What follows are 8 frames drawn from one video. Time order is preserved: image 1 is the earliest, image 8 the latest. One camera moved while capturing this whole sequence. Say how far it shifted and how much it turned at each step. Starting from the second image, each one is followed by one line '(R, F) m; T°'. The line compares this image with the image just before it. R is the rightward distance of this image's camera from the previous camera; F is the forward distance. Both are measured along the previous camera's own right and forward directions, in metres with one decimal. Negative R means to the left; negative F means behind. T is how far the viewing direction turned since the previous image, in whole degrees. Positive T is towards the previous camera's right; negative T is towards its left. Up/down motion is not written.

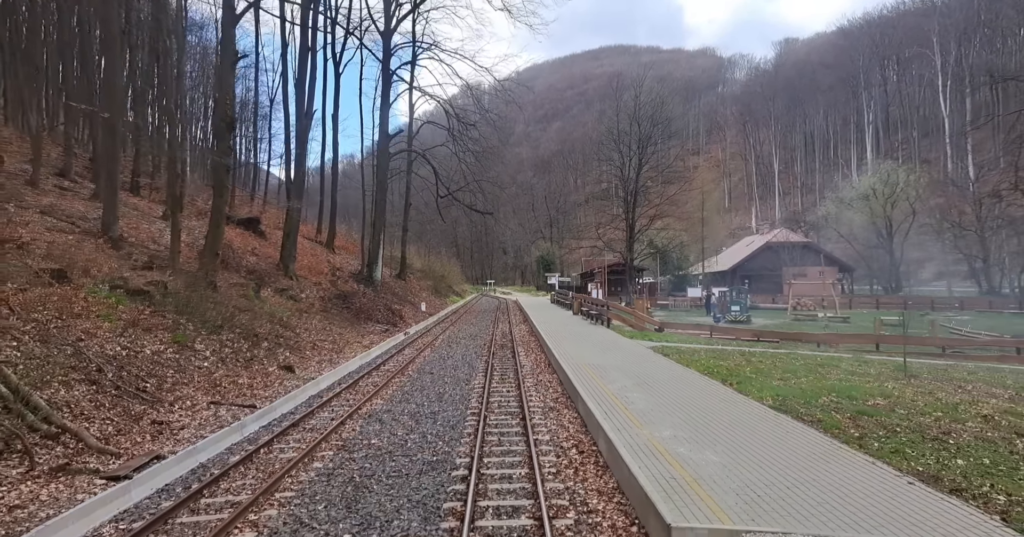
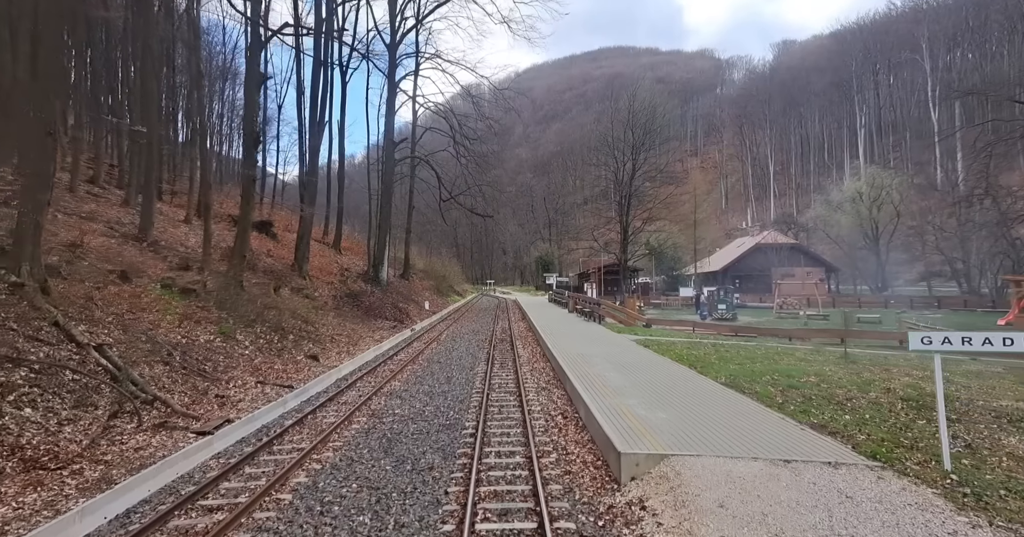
(0.0, -1.7) m; 0°
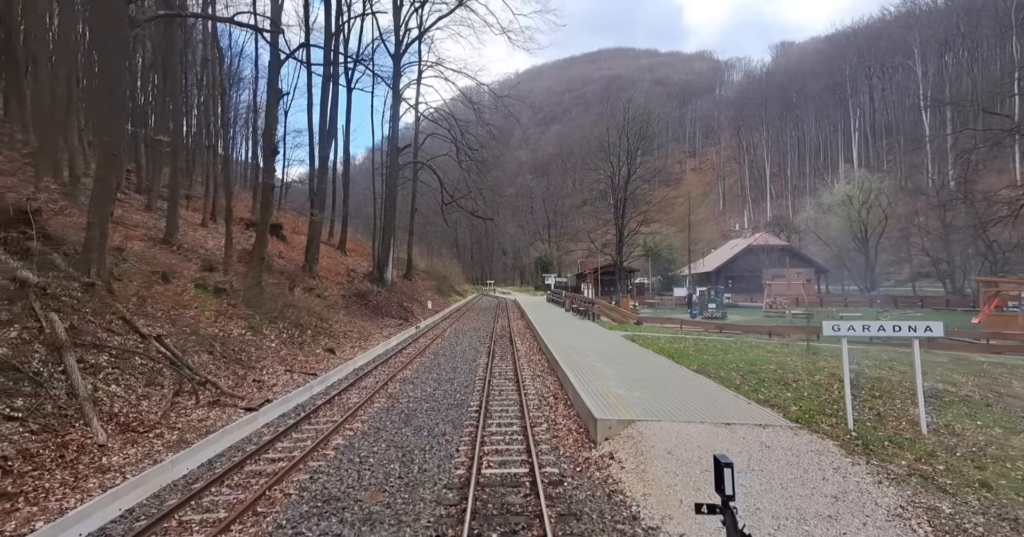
(0.0, -1.4) m; 0°
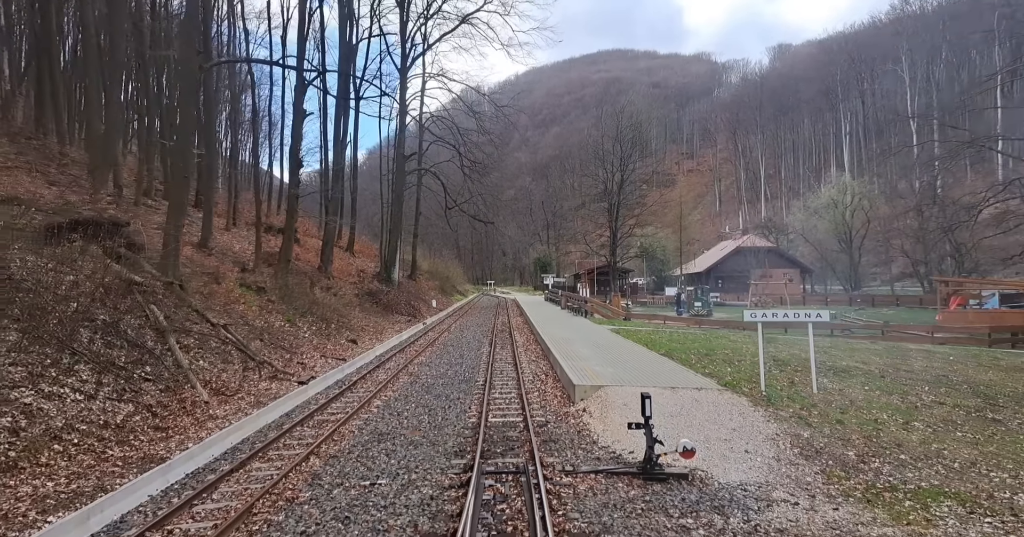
(0.0, -2.3) m; 0°
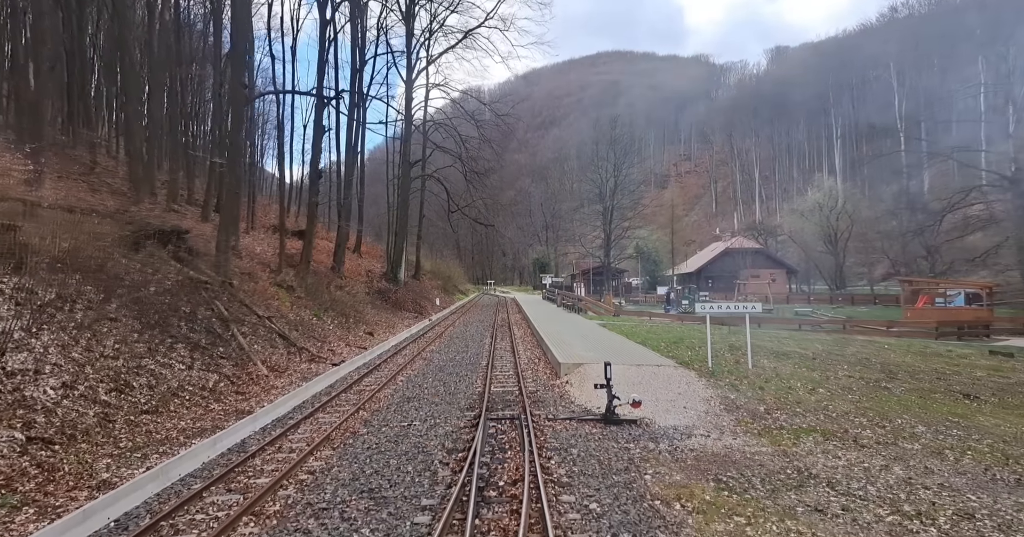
(0.0, -2.3) m; 0°
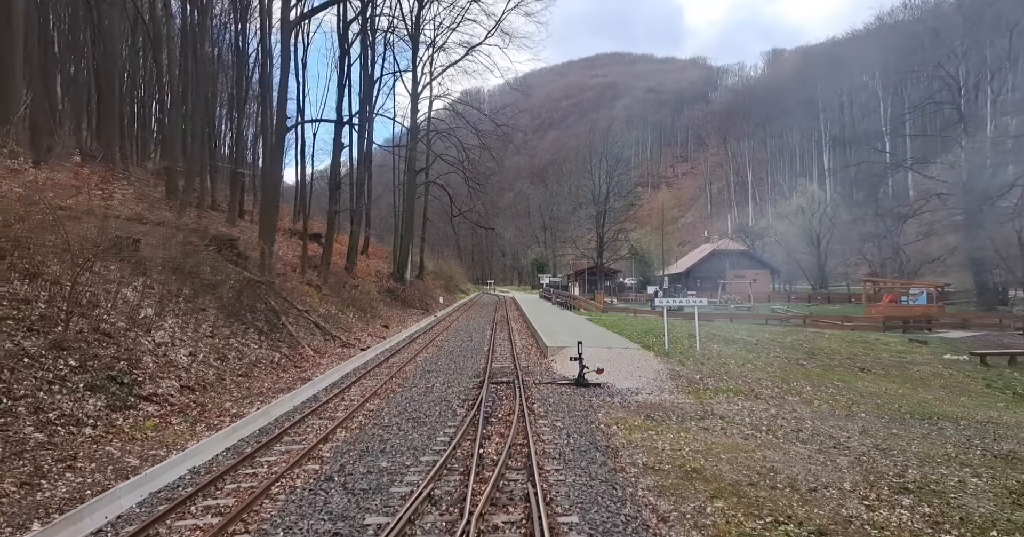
(+0.1, -2.8) m; 0°
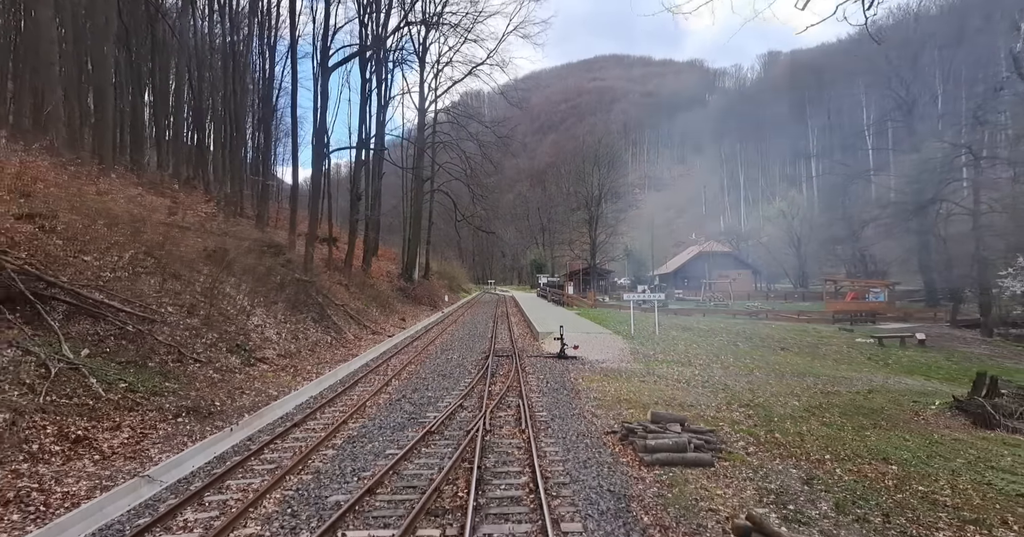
(0.0, -3.6) m; 0°
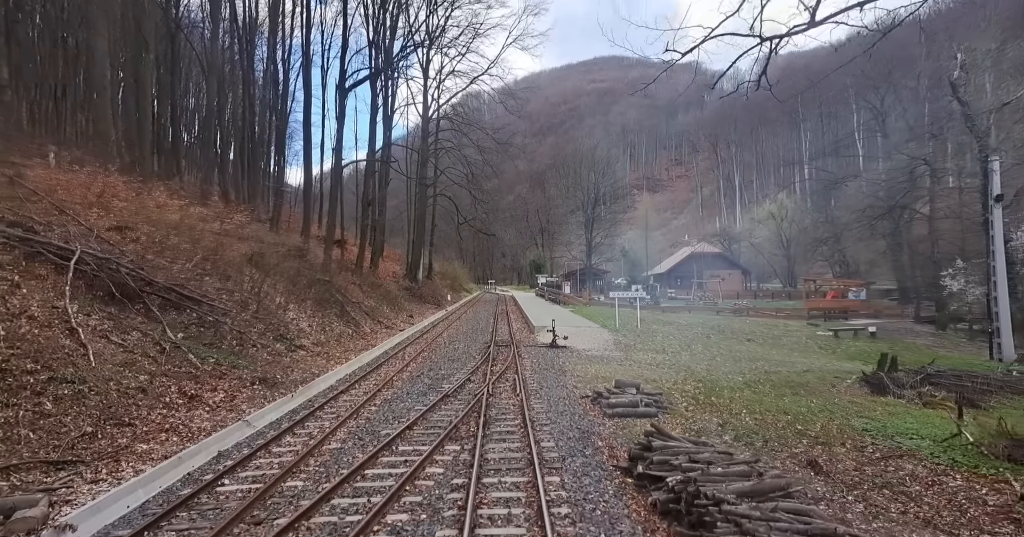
(0.0, -2.2) m; 0°
